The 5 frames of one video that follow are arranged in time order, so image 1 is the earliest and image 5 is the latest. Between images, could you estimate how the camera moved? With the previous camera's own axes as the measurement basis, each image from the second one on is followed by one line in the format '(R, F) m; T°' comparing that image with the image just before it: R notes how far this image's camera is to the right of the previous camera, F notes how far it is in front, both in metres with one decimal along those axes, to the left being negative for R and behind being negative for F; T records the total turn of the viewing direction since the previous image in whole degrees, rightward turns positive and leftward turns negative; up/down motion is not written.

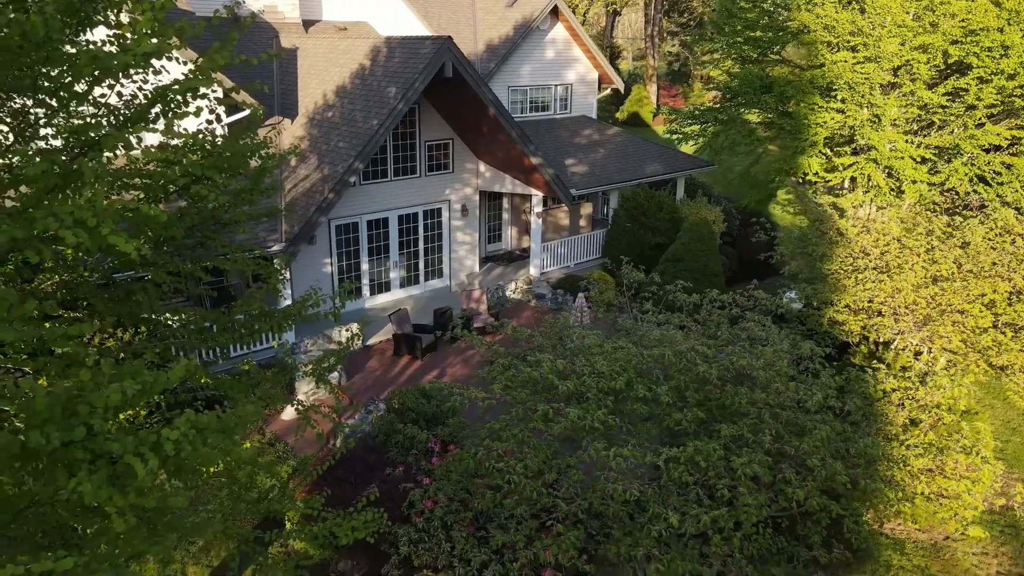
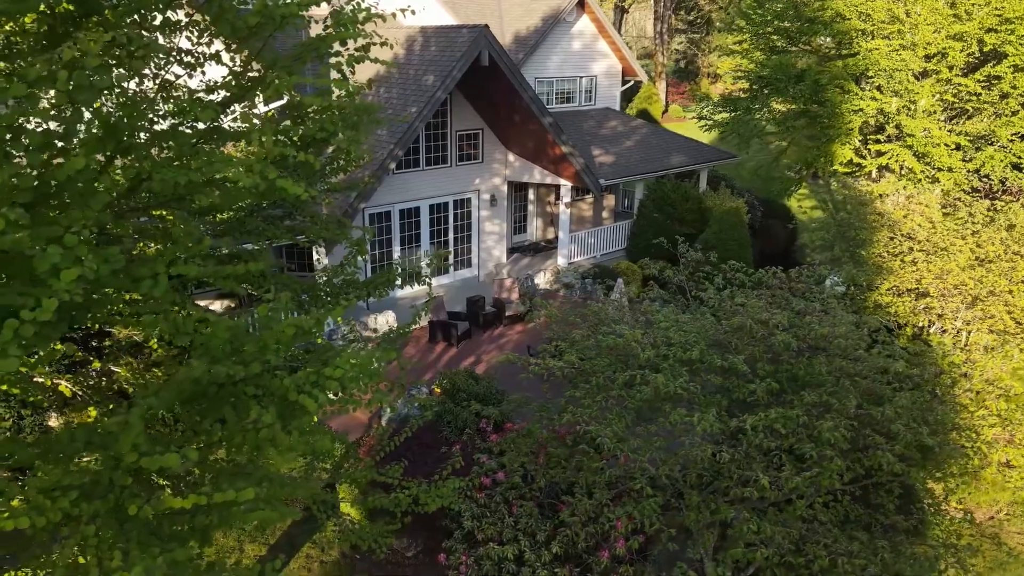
(-0.8, -0.1) m; 0°
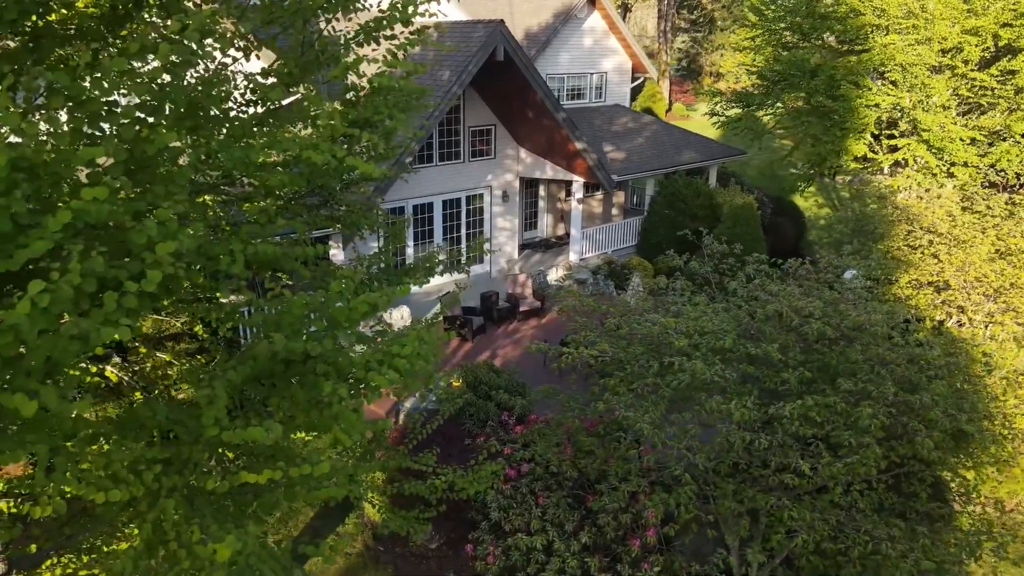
(-0.4, 0.0) m; 0°
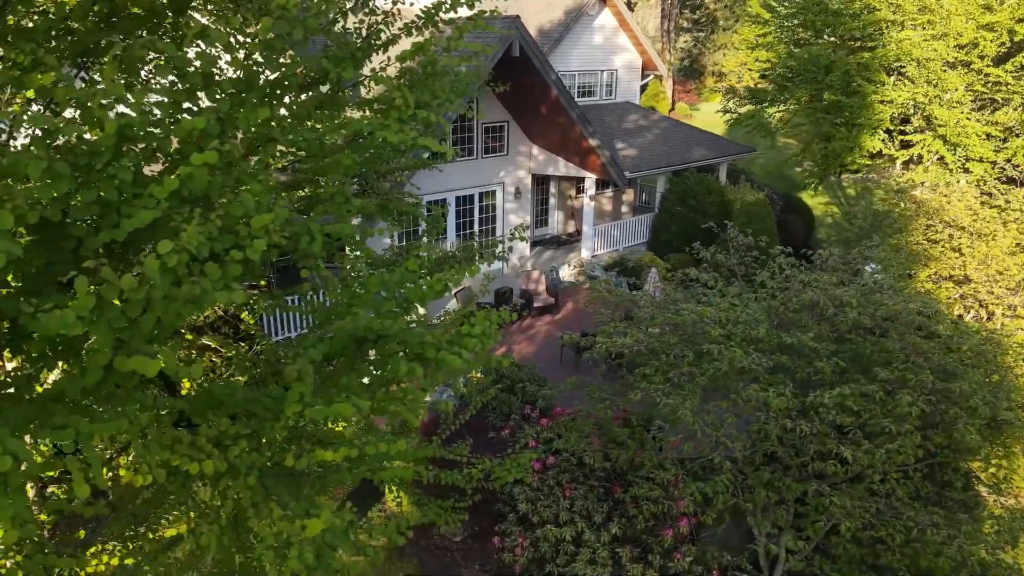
(-0.4, 0.0) m; 0°
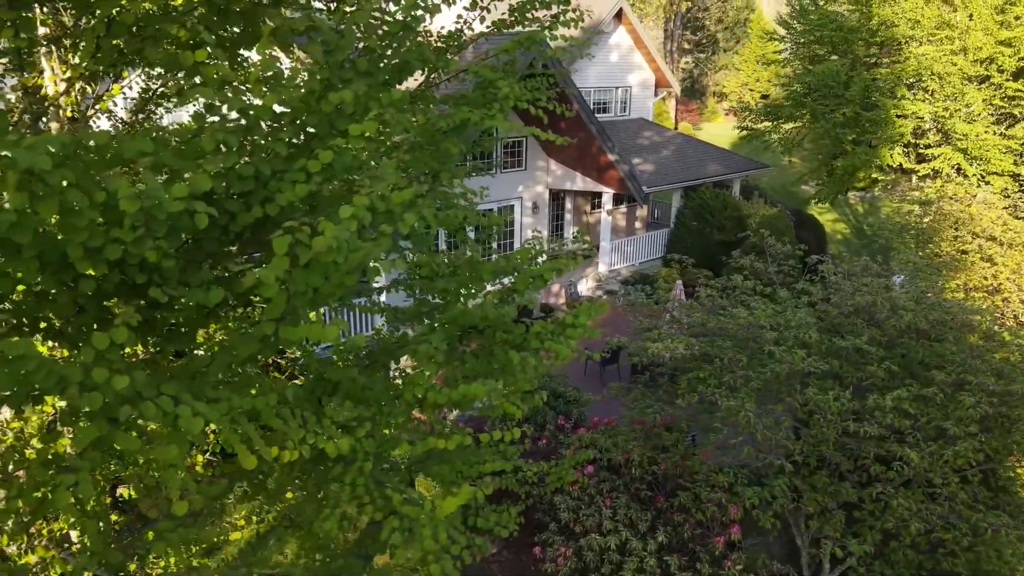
(-0.6, 0.0) m; 0°
